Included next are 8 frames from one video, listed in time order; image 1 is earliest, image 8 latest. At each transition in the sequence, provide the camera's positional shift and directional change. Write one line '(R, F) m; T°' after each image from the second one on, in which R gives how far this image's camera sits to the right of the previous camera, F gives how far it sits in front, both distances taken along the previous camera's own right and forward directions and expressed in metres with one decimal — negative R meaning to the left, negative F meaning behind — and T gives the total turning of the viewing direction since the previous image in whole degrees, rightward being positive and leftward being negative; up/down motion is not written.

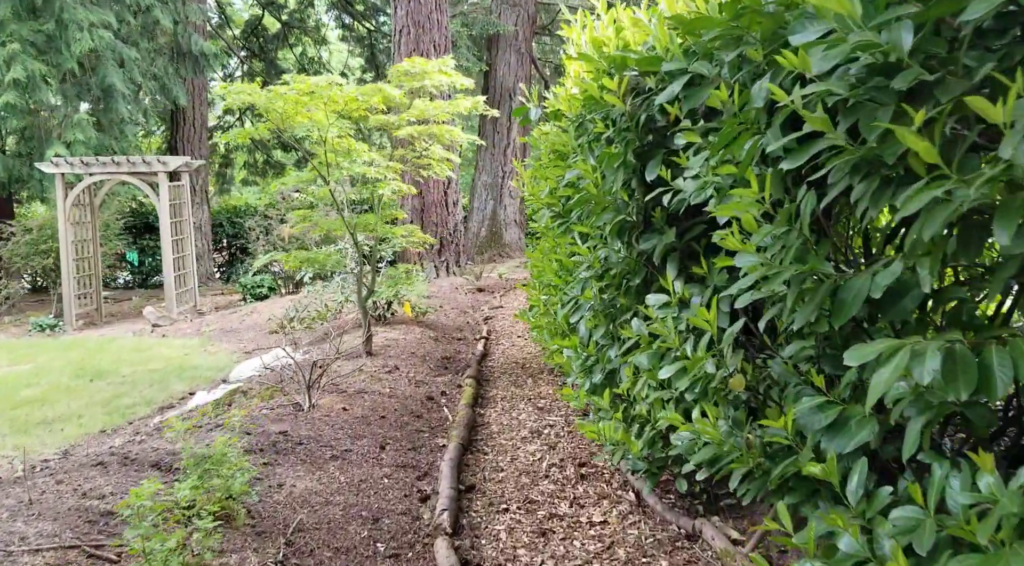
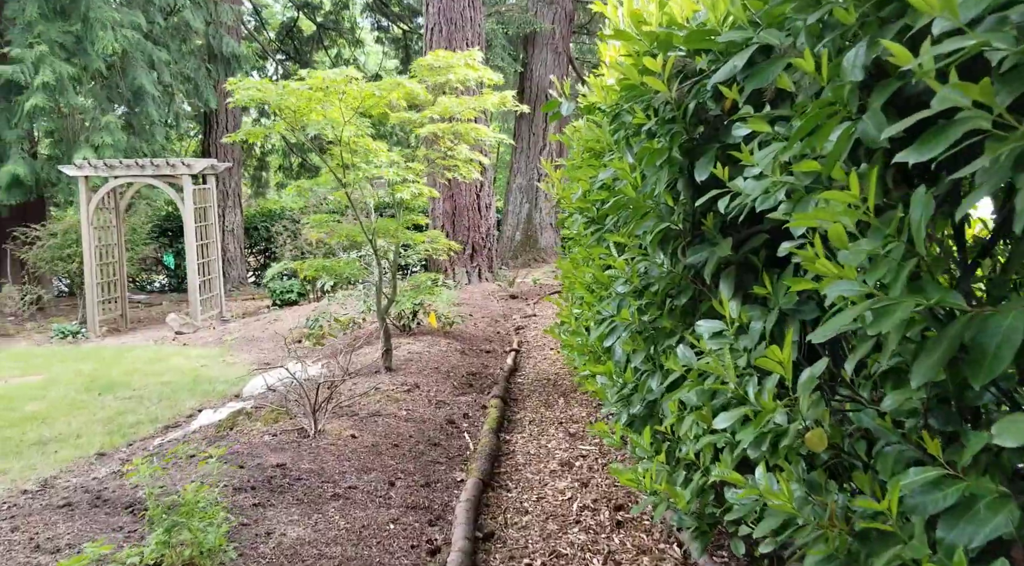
(0.0, +0.5) m; -2°
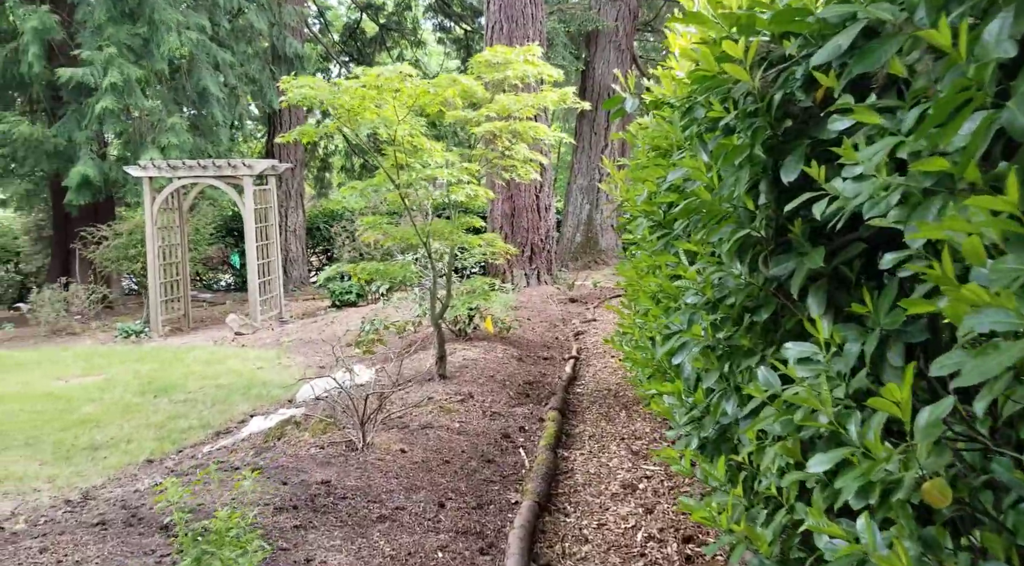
(0.0, +0.3) m; -3°
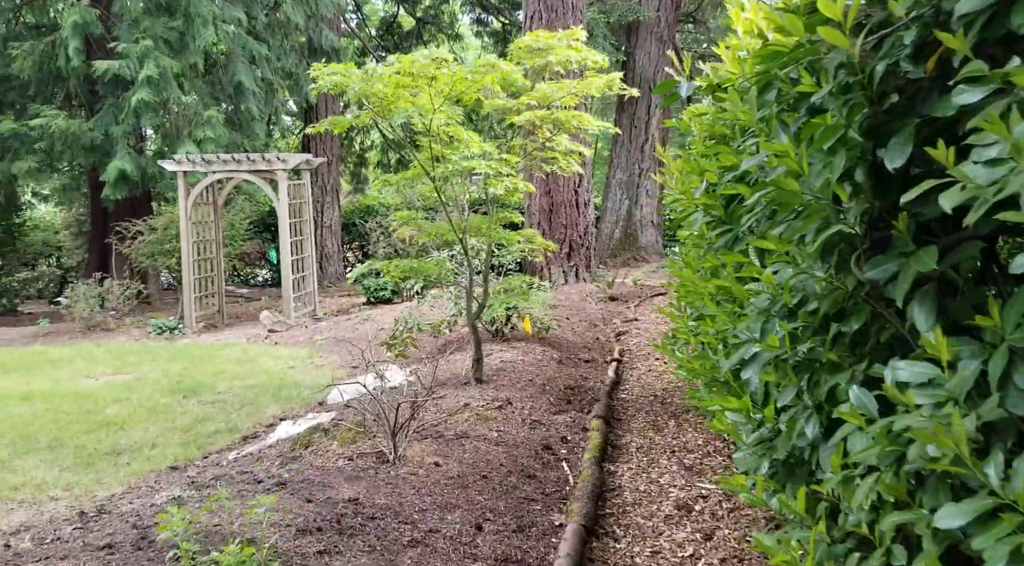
(0.0, +0.3) m; -2°
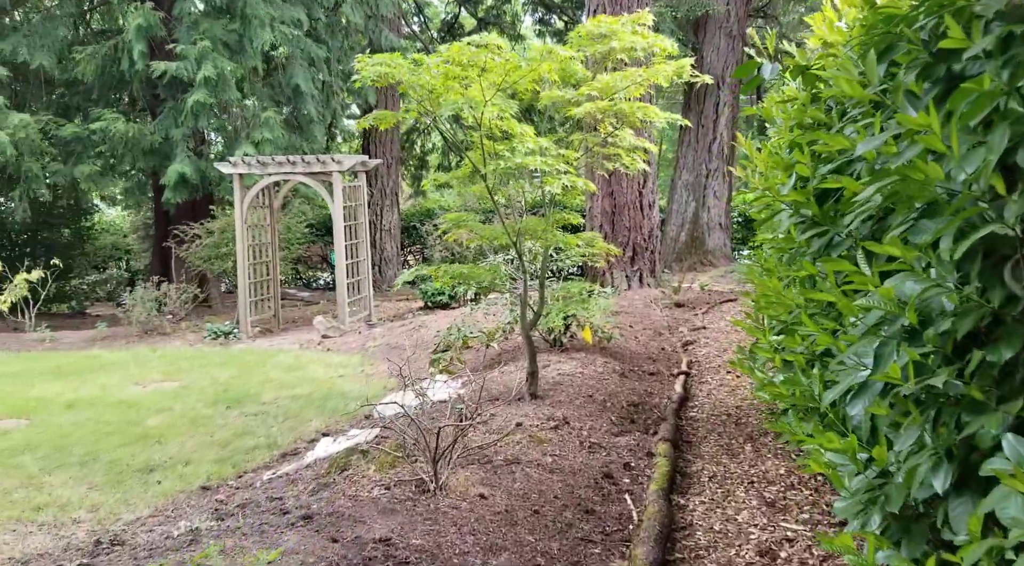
(0.0, +0.4) m; -4°
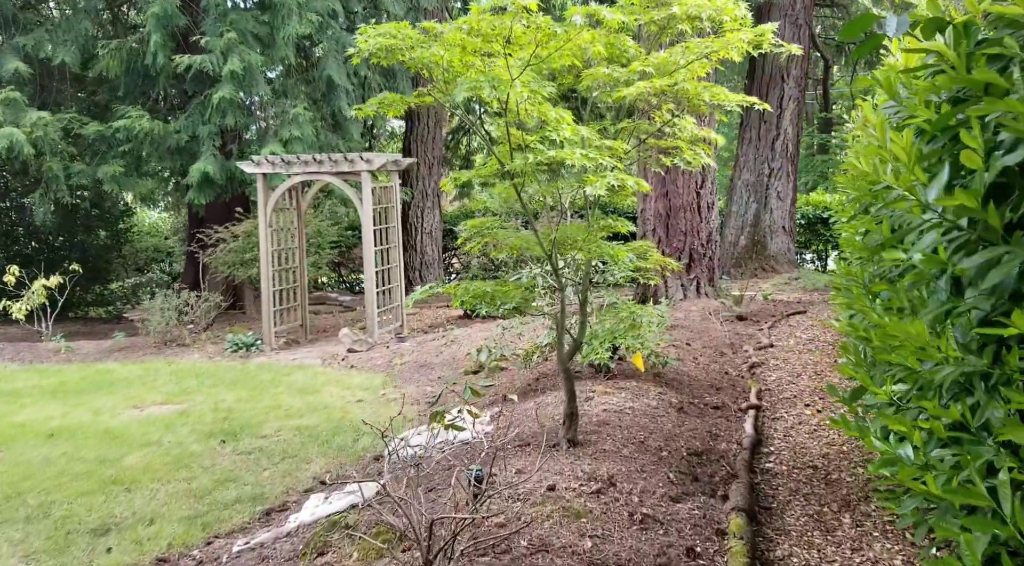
(+0.1, +0.9) m; -3°
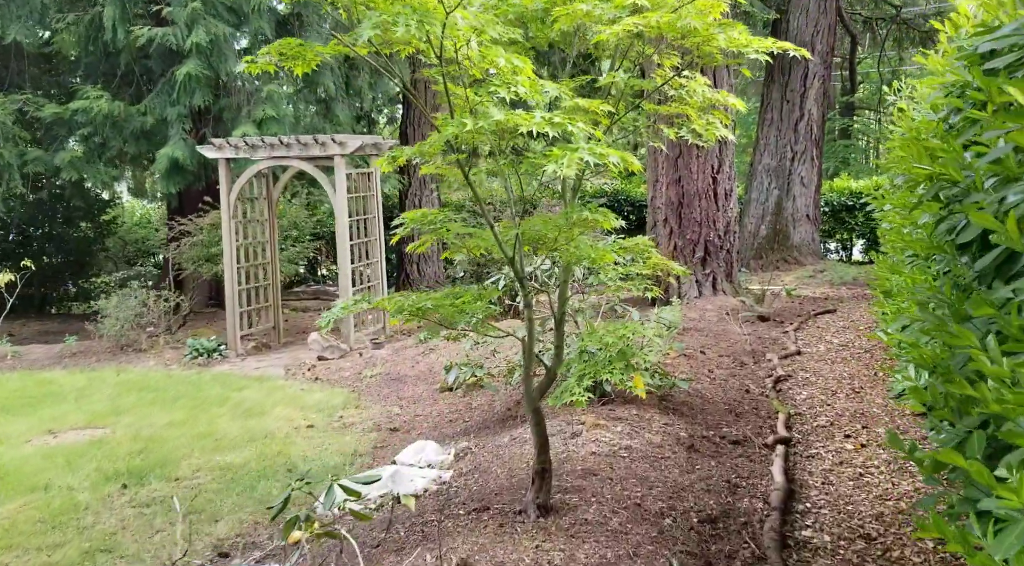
(+0.2, +1.1) m; -1°
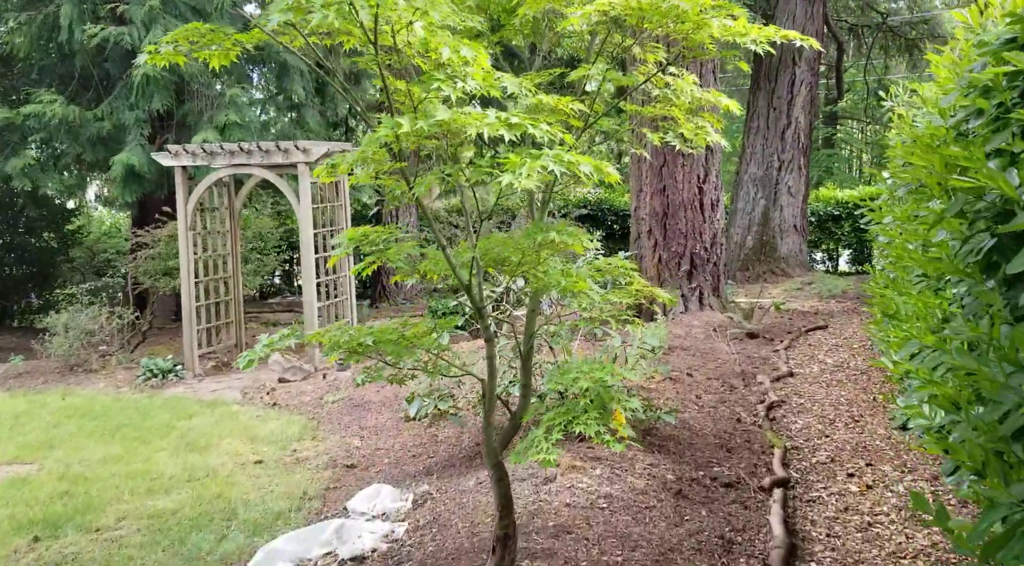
(+0.1, +0.5) m; +1°
